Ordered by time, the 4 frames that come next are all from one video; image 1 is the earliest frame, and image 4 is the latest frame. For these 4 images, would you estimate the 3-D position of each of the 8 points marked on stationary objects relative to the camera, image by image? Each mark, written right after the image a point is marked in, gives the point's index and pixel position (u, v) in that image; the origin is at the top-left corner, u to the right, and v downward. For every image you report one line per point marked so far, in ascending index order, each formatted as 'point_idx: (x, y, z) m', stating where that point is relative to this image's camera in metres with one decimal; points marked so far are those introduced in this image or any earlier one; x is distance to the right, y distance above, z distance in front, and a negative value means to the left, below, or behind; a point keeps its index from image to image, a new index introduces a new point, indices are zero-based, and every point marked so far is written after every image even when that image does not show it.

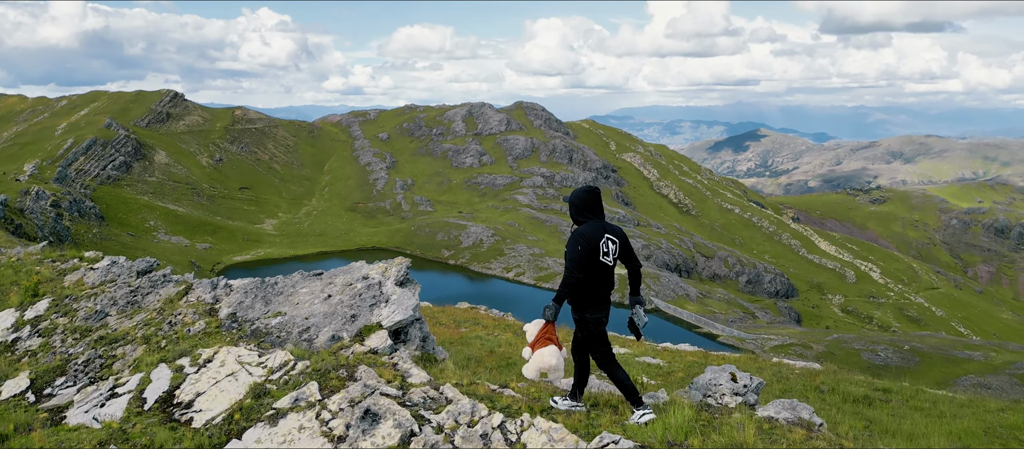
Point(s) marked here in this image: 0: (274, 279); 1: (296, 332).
0: (-5.6, -1.3, +17.0) m
1: (-4.1, -2.1, +13.8) m
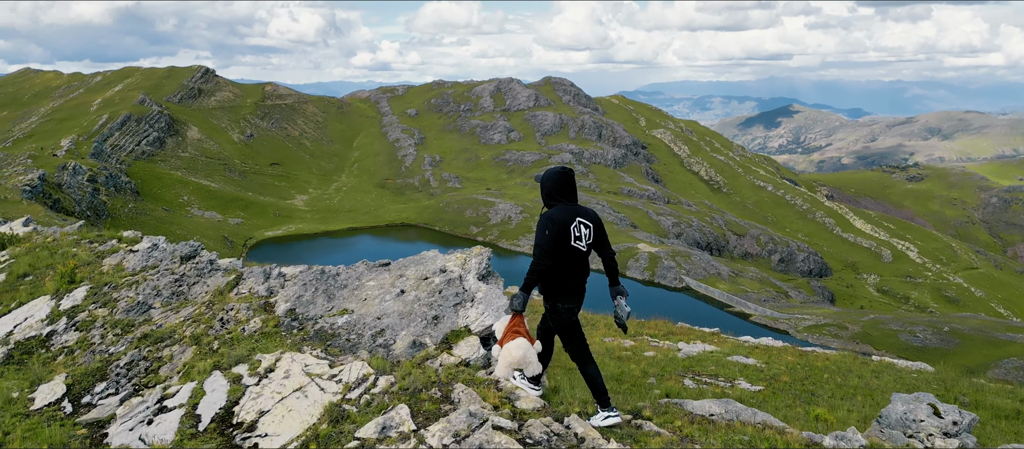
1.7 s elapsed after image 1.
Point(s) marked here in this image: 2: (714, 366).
0: (-3.7, -0.9, +15.1) m
1: (-2.4, -1.8, +11.8) m
2: (+5.1, -3.5, +17.8) m
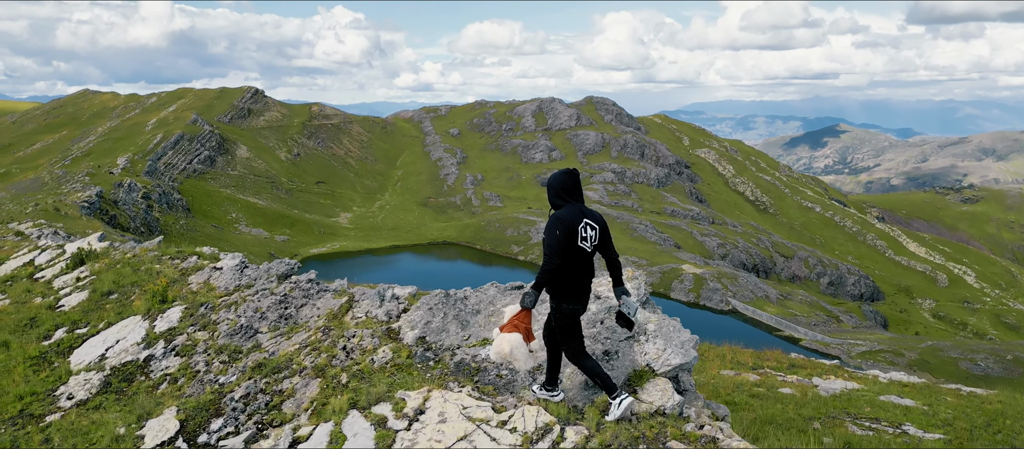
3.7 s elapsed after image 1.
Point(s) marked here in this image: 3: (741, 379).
0: (-1.0, -1.3, +13.6) m
1: (+0.2, -2.1, +10.2) m
2: (+7.9, -4.0, +15.7) m
3: (+6.0, -4.0, +18.8) m
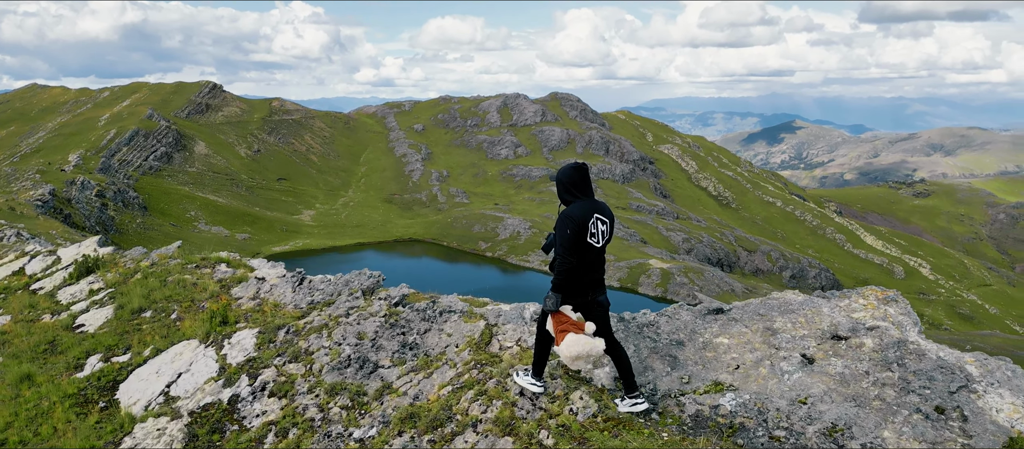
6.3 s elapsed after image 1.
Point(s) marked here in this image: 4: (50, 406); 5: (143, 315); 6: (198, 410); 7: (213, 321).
0: (+1.9, -1.4, +11.1) m
1: (+3.2, -2.2, +7.8) m
2: (+10.7, -4.1, +13.7) m
3: (+8.6, -4.1, +16.7) m
4: (-8.2, -3.3, +12.9) m
5: (-9.0, -2.2, +17.6) m
6: (-5.1, -3.0, +11.6) m
7: (-6.5, -2.0, +15.4) m
